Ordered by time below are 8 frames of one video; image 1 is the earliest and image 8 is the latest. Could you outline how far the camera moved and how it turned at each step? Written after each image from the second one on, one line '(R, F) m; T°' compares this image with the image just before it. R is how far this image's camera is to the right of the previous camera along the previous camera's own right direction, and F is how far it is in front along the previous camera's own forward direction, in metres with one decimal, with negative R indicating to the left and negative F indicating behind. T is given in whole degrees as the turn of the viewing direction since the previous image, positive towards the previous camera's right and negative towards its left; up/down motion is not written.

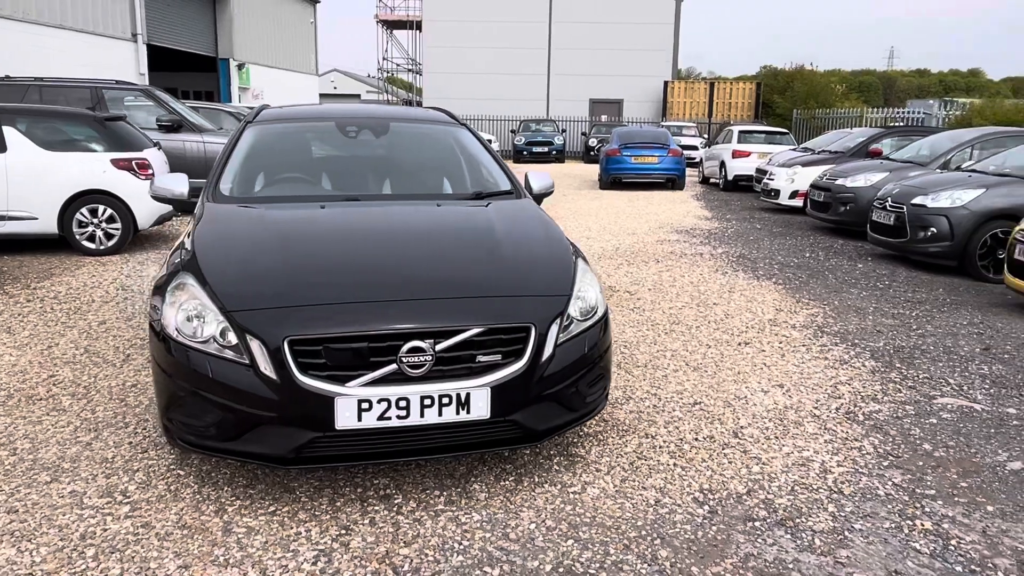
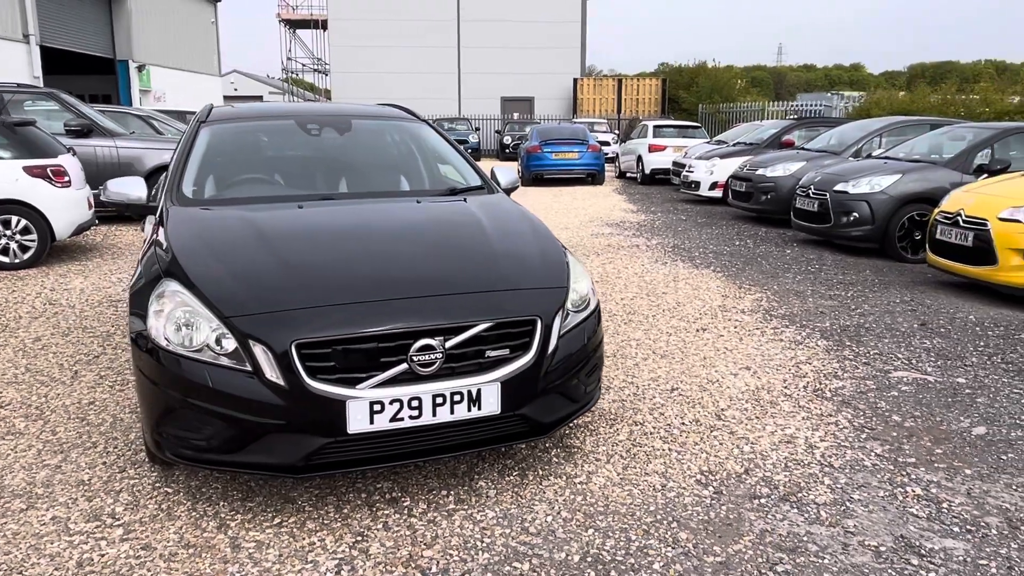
(-0.3, 0.0) m; +6°
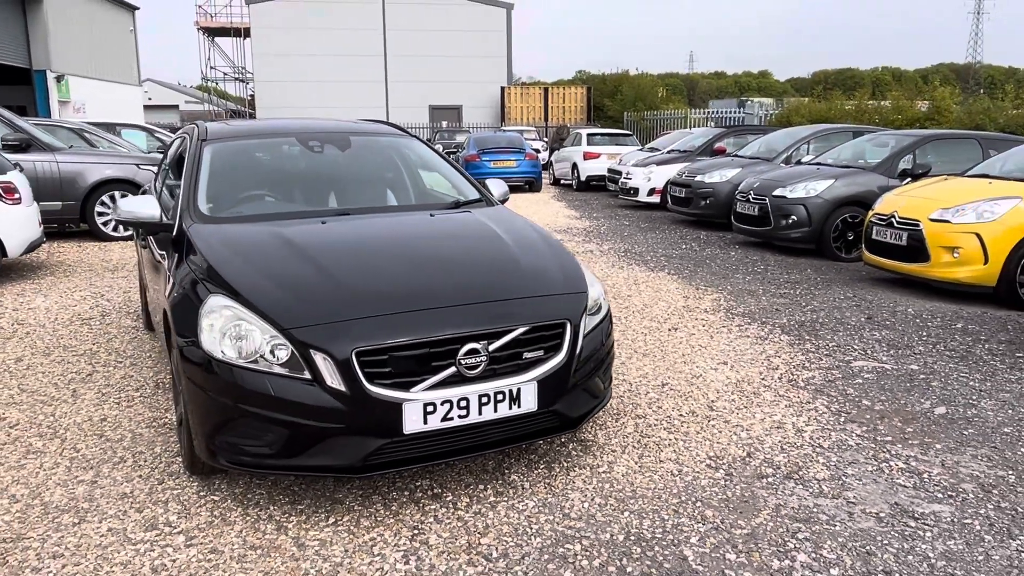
(-0.4, -0.2) m; +5°
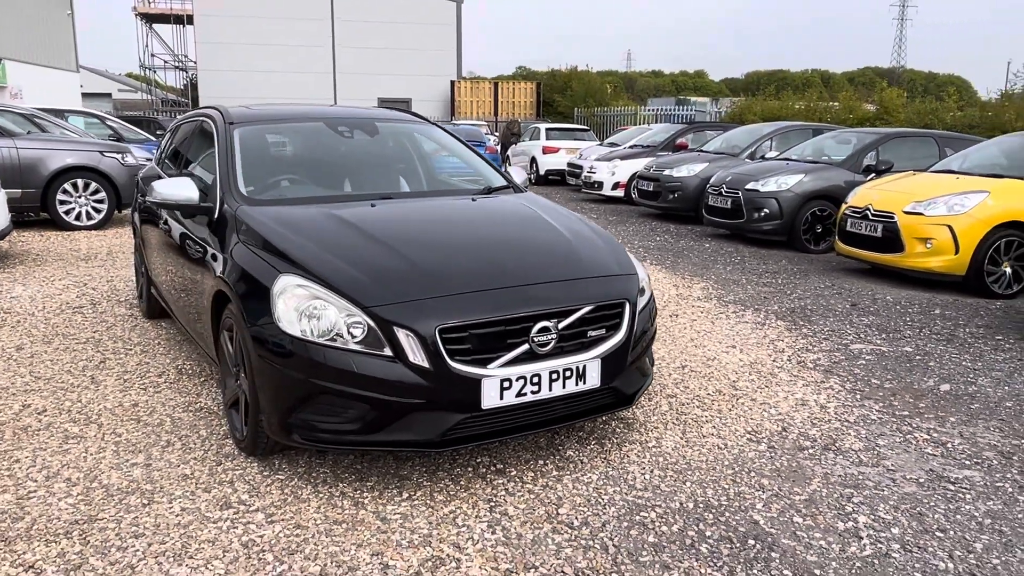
(-0.5, -0.1) m; +4°
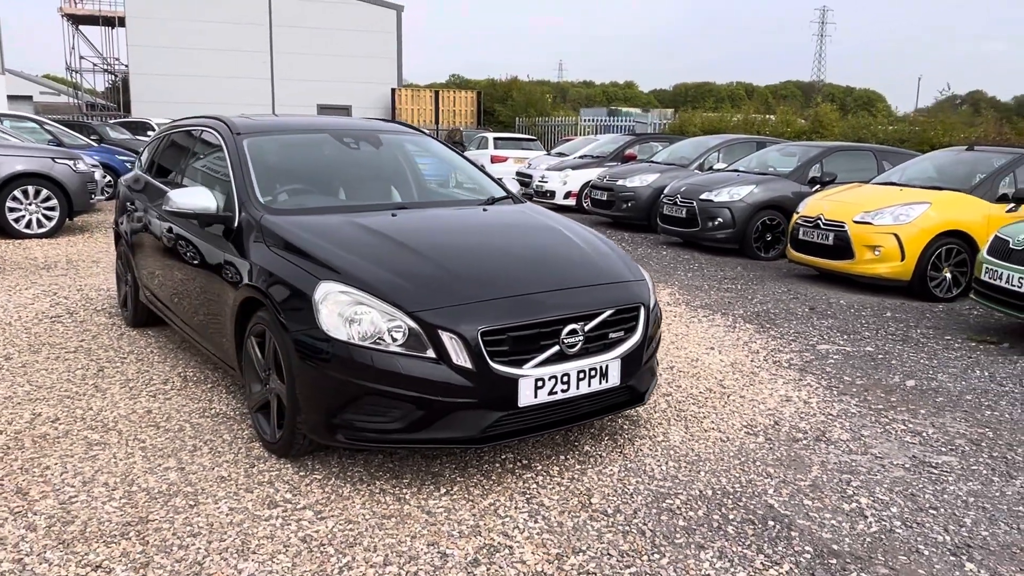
(-0.4, -0.2) m; +5°
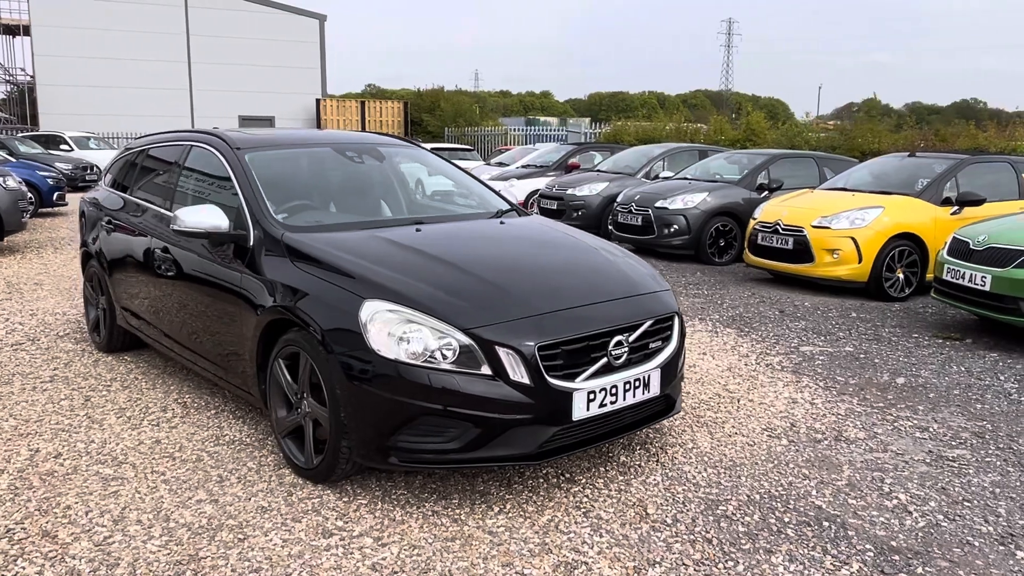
(-0.5, 0.0) m; +6°
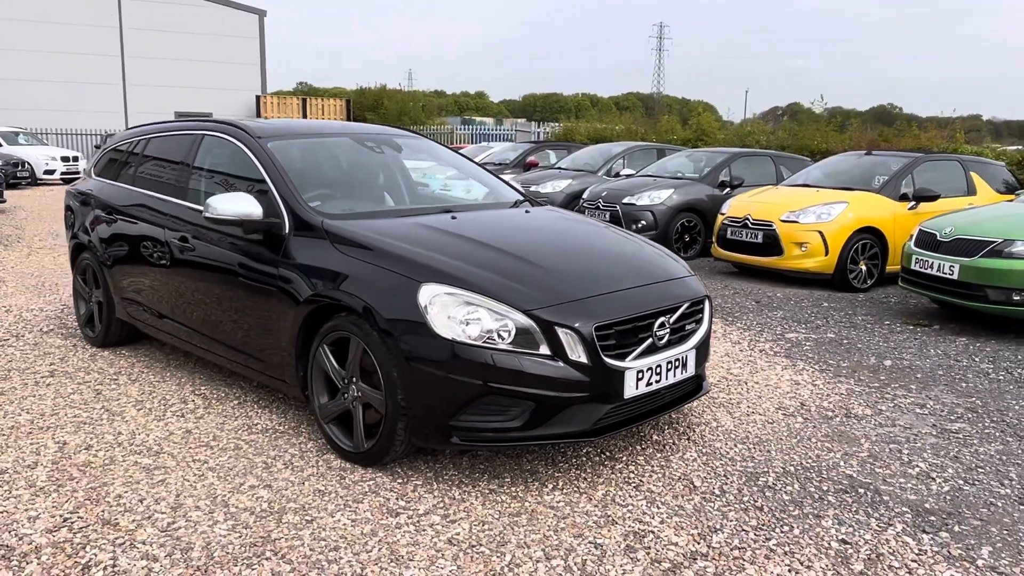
(-0.4, -0.1) m; +5°
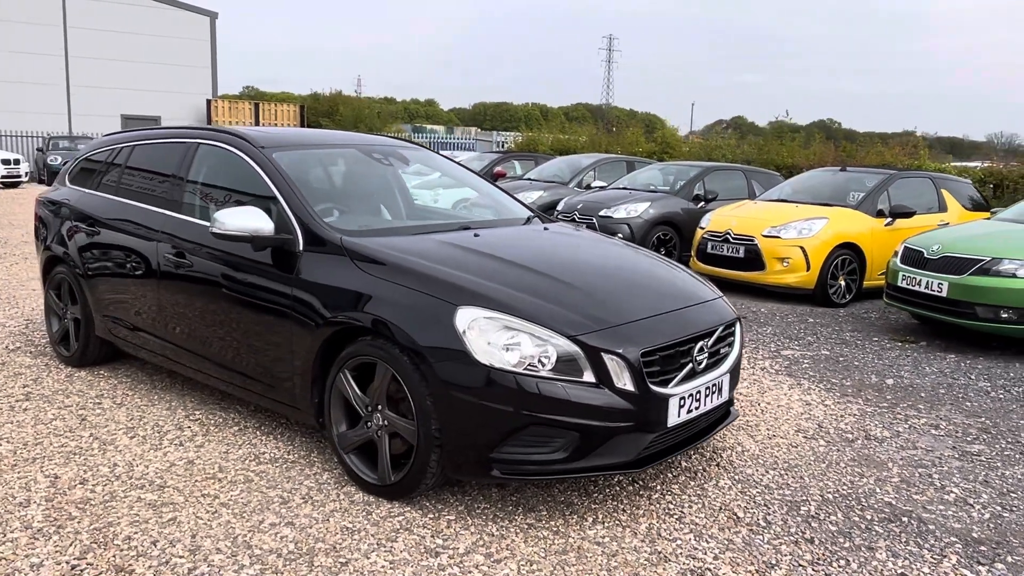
(-0.3, +0.2) m; +4°
